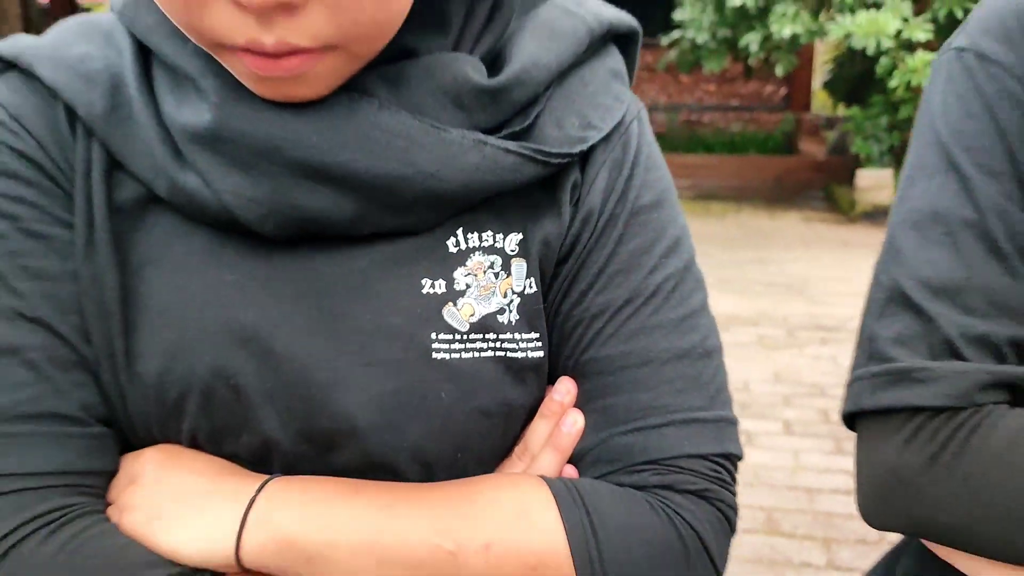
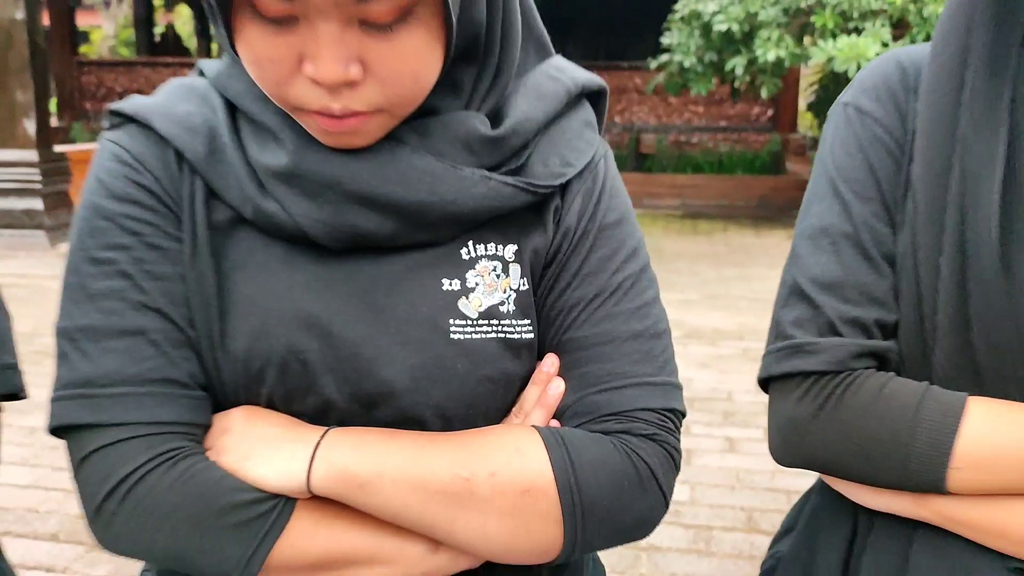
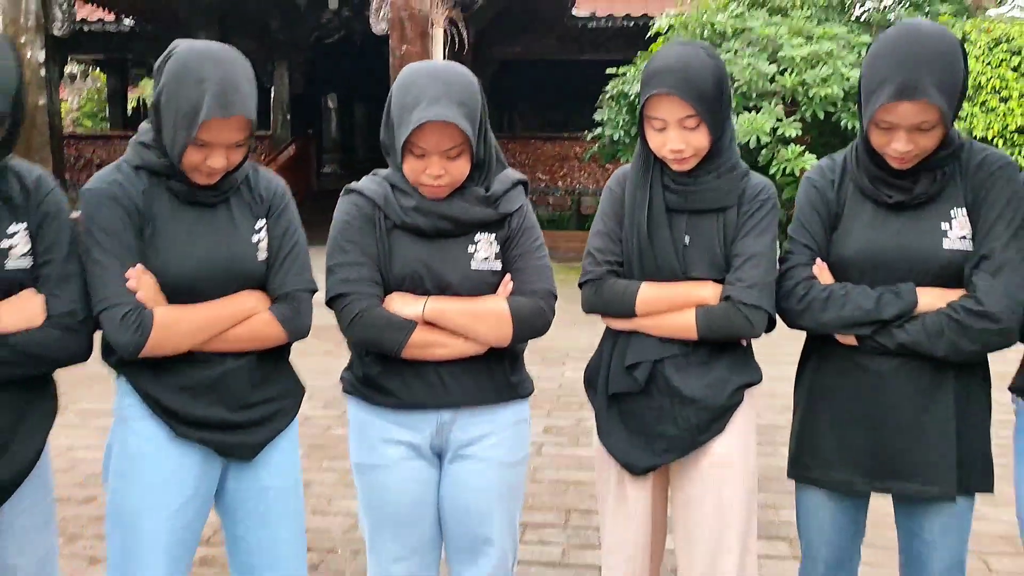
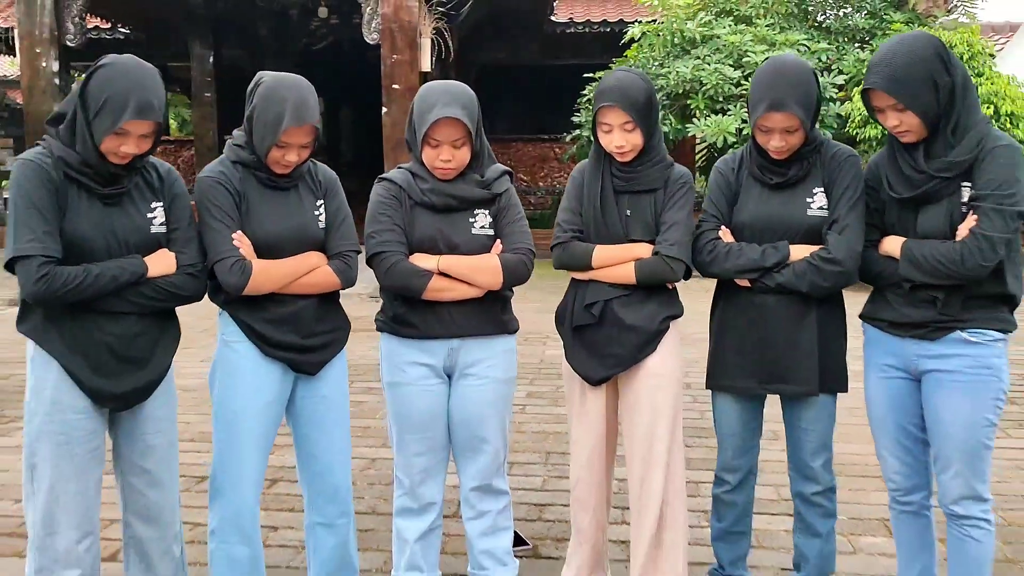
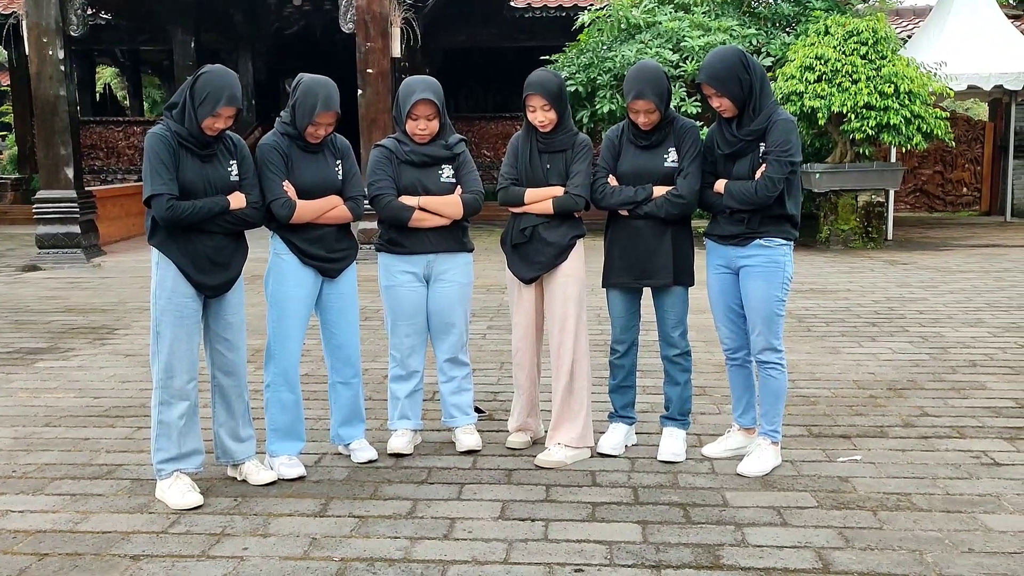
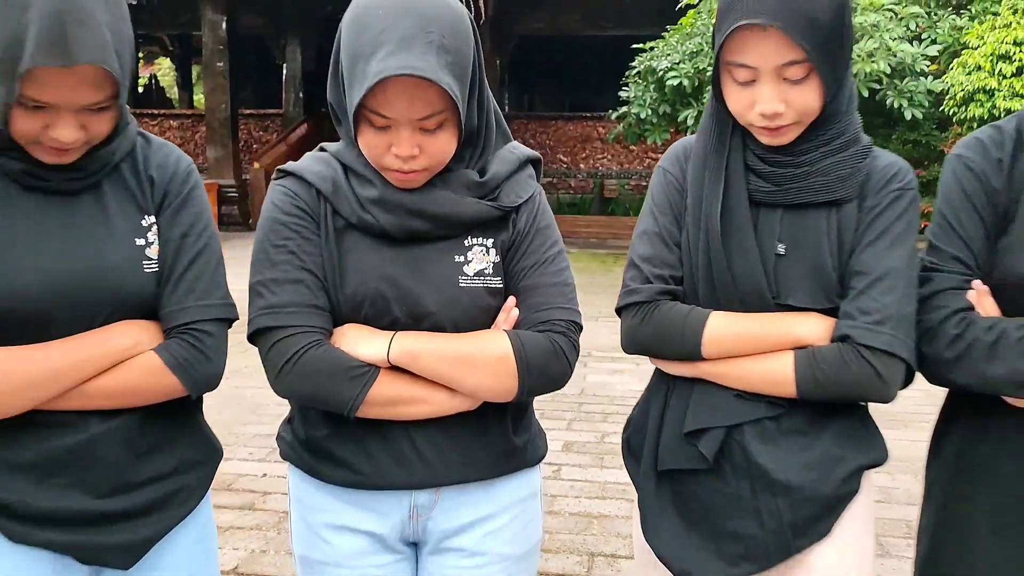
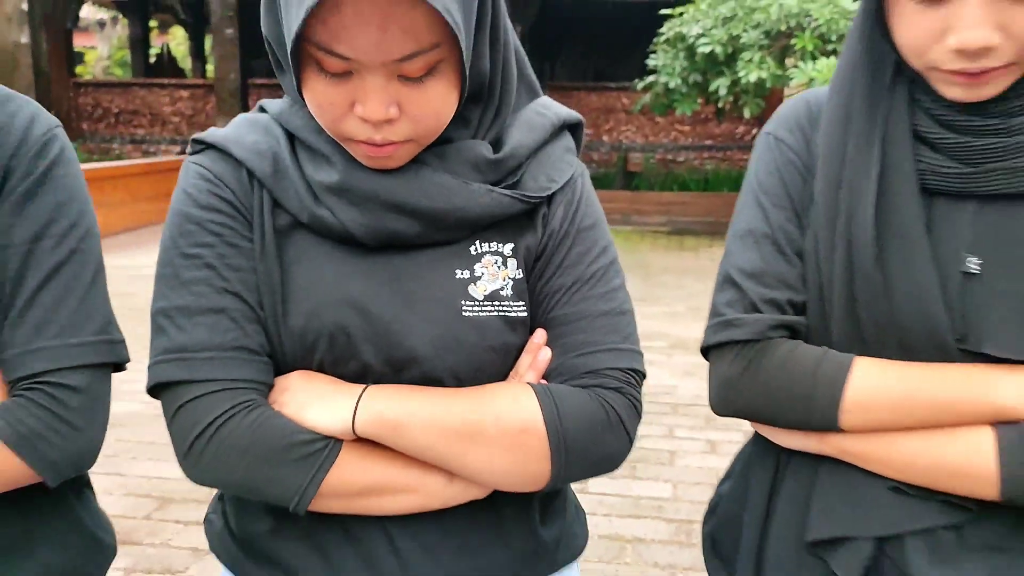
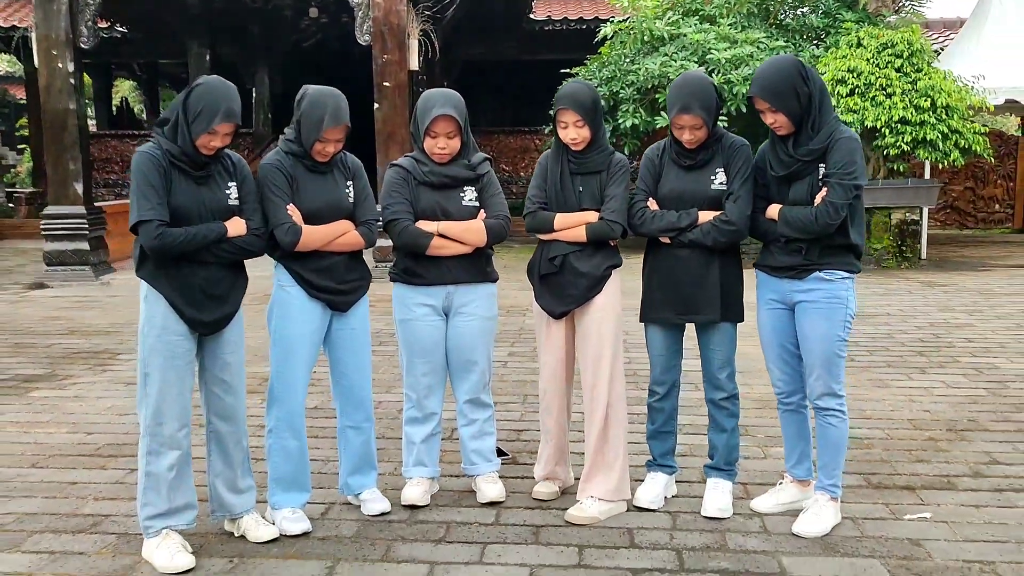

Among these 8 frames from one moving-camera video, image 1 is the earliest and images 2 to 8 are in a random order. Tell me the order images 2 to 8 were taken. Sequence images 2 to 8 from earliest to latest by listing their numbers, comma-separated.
2, 7, 6, 3, 4, 8, 5
